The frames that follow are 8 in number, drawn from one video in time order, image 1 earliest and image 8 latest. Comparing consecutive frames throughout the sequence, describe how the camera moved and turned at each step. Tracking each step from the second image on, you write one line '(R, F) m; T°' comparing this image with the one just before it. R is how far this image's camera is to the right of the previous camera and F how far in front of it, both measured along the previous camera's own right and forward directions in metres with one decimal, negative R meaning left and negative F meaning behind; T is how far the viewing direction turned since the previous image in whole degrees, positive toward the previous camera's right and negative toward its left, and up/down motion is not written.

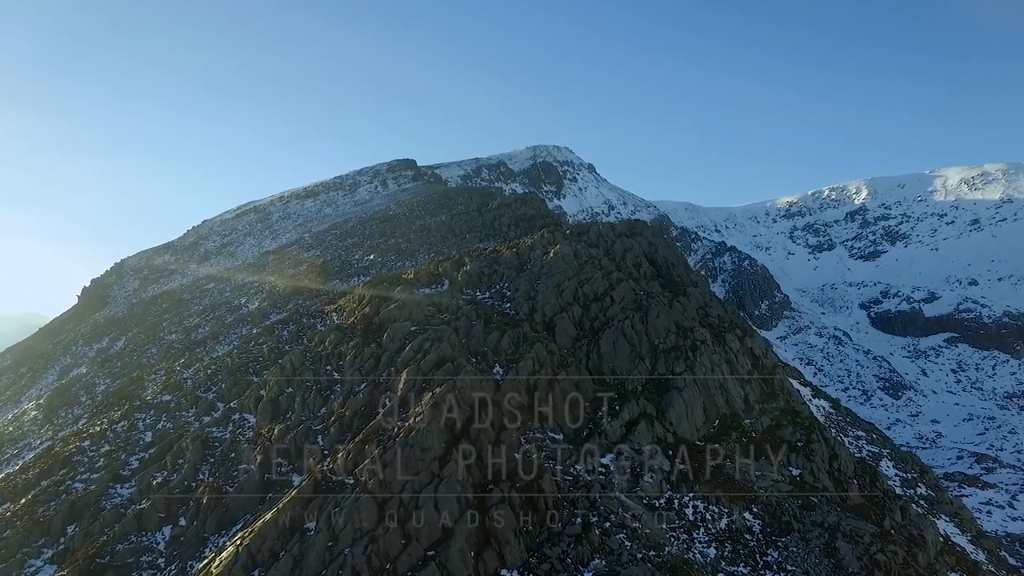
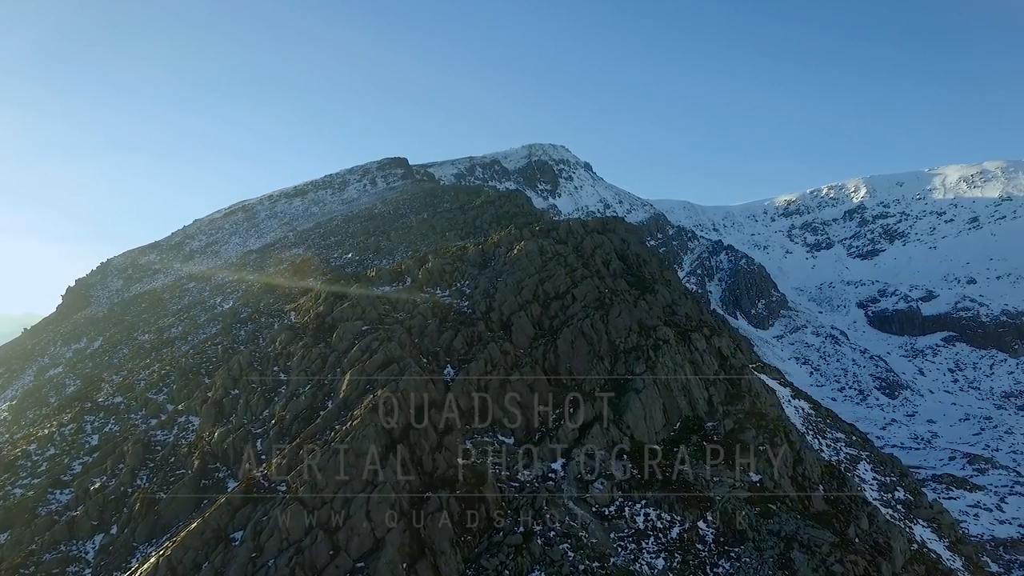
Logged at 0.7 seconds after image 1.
(+2.6, +1.4) m; 0°
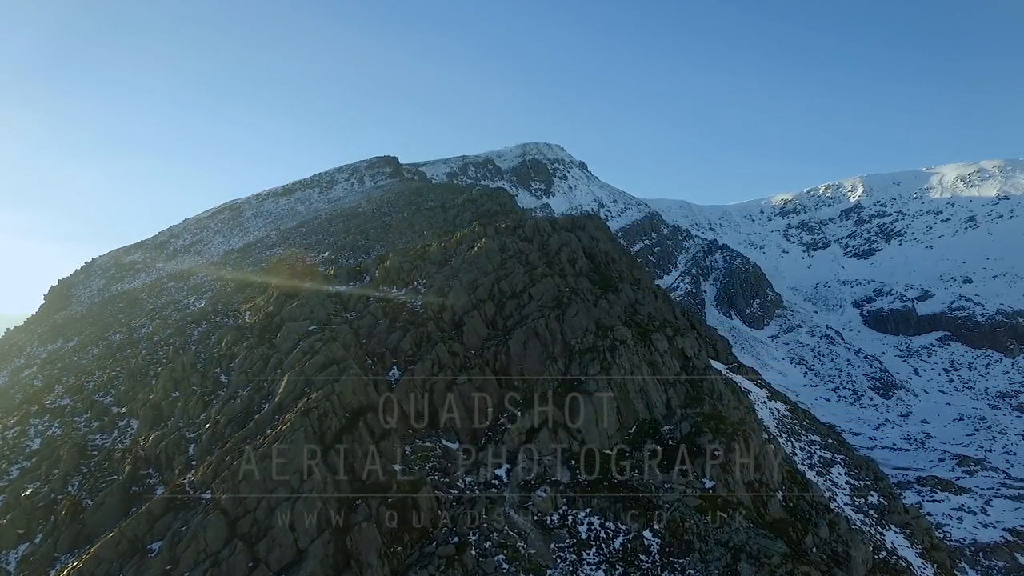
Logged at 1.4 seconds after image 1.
(+2.7, +1.2) m; 0°
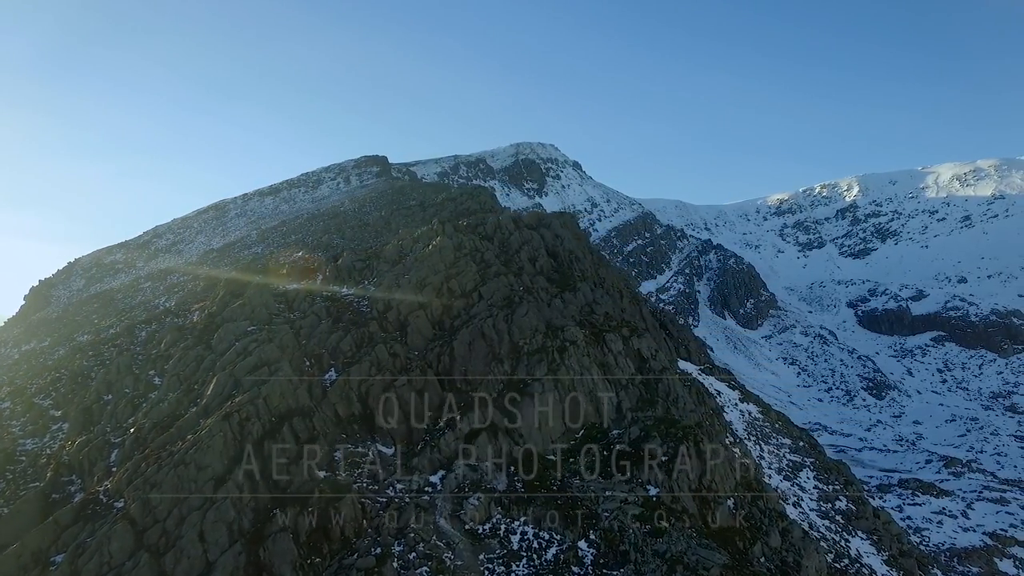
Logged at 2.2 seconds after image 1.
(+2.8, +1.2) m; 0°
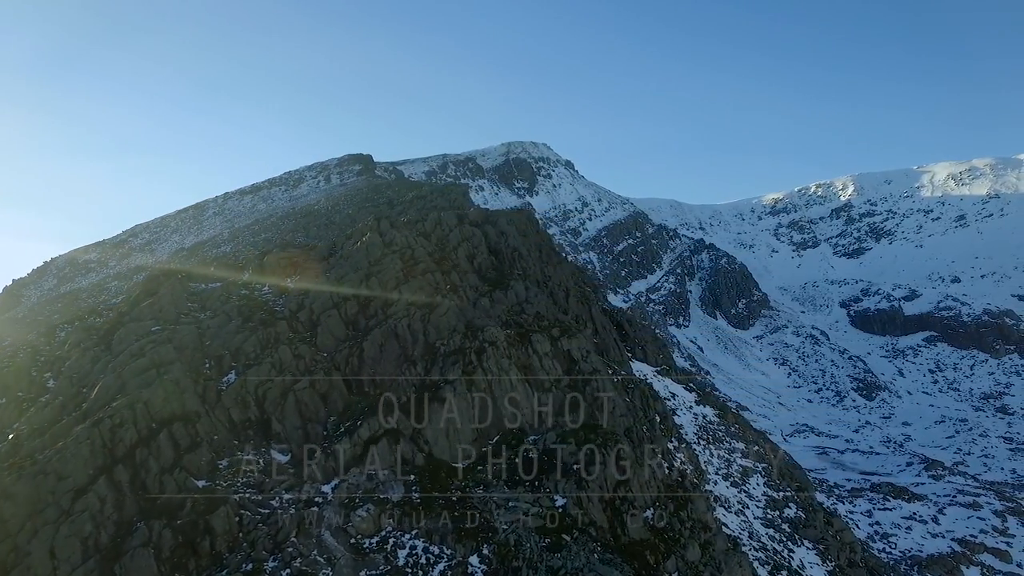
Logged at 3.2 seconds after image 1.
(+4.2, +1.6) m; 0°
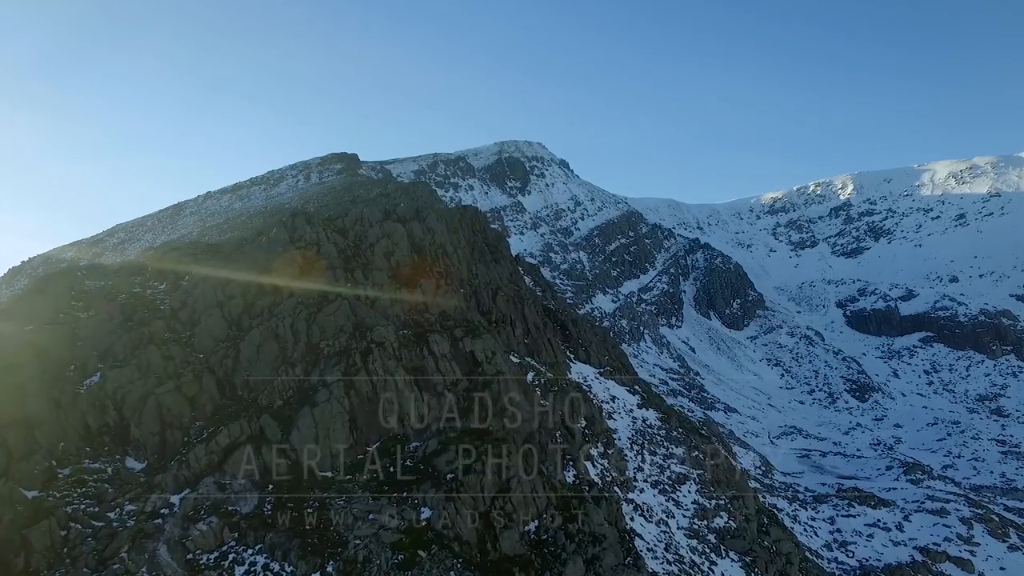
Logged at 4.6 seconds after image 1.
(+5.5, +1.8) m; -1°
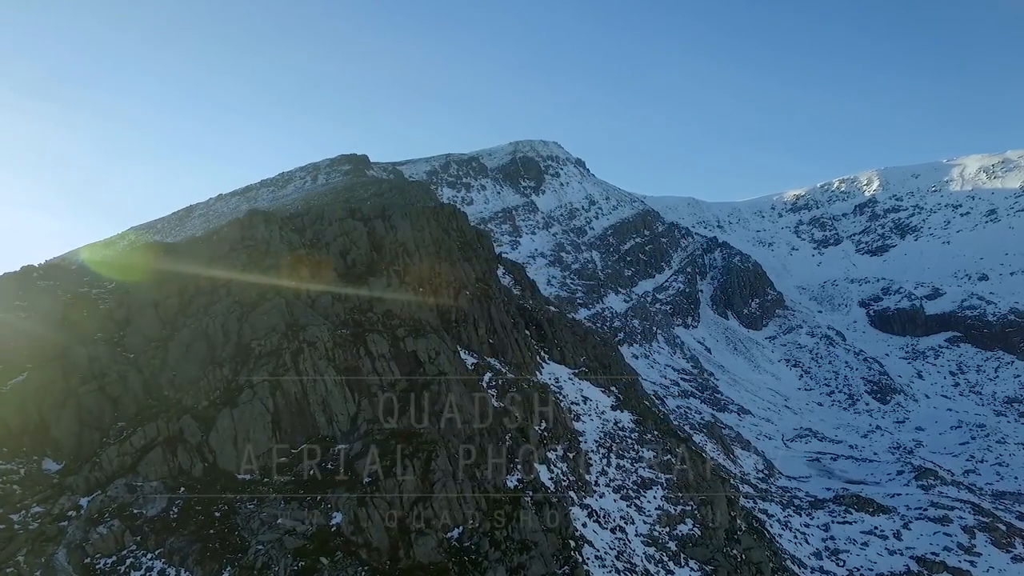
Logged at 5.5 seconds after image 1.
(+4.1, +1.1) m; -2°
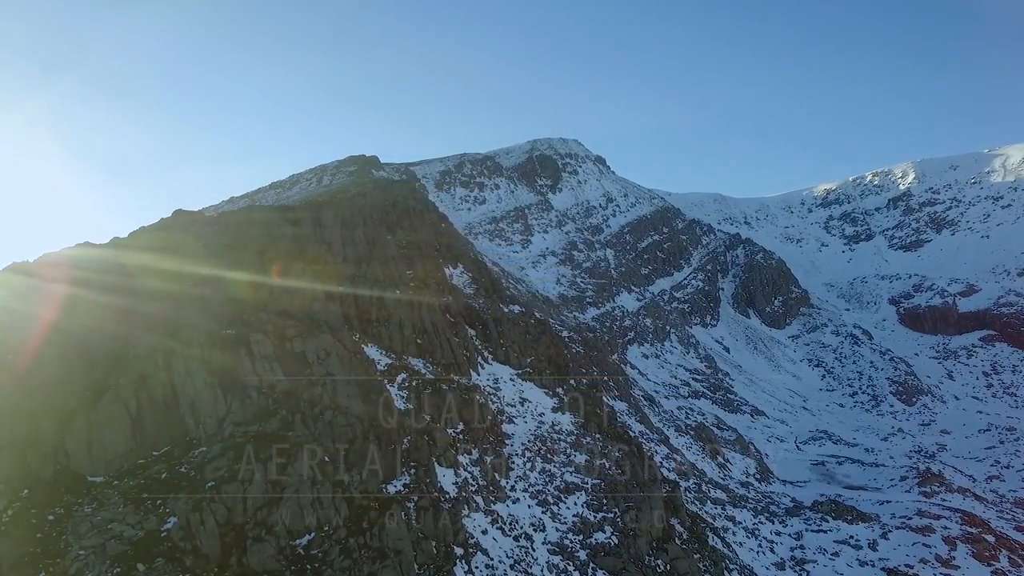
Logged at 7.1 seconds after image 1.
(+7.2, +1.3) m; -3°
